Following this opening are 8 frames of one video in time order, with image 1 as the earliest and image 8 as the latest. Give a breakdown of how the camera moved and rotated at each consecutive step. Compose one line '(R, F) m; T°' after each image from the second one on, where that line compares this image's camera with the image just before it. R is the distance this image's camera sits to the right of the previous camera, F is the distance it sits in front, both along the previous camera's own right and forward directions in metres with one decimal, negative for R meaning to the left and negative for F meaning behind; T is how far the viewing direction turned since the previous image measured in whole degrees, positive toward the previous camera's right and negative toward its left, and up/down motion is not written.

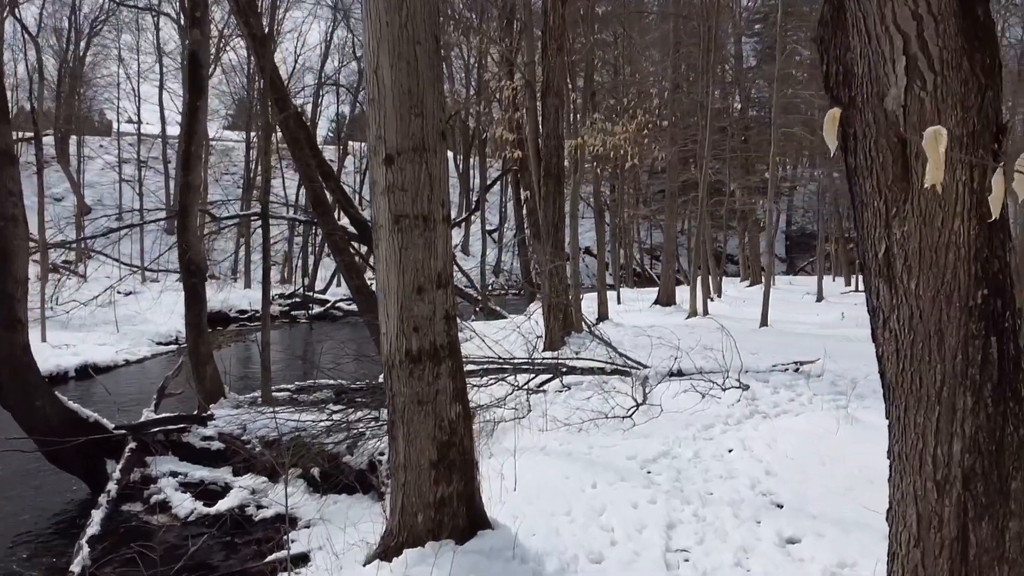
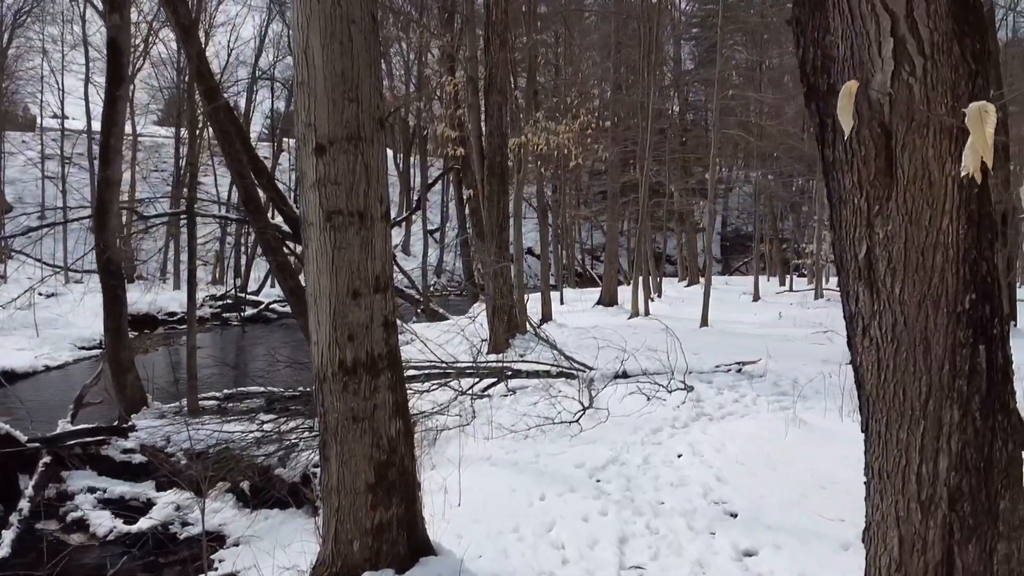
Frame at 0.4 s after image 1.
(0.0, +0.2) m; +4°
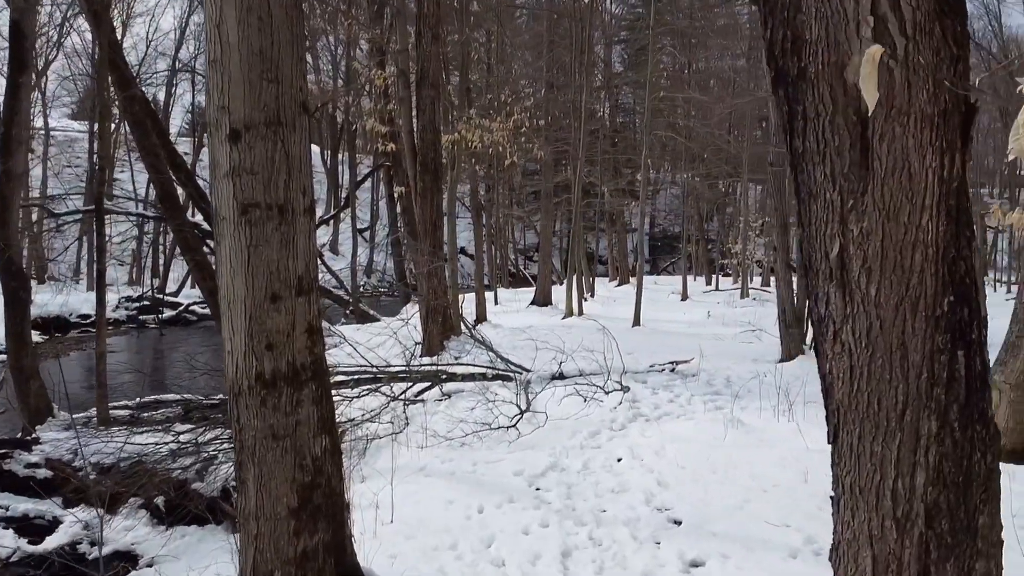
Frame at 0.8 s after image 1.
(0.0, +0.2) m; +5°
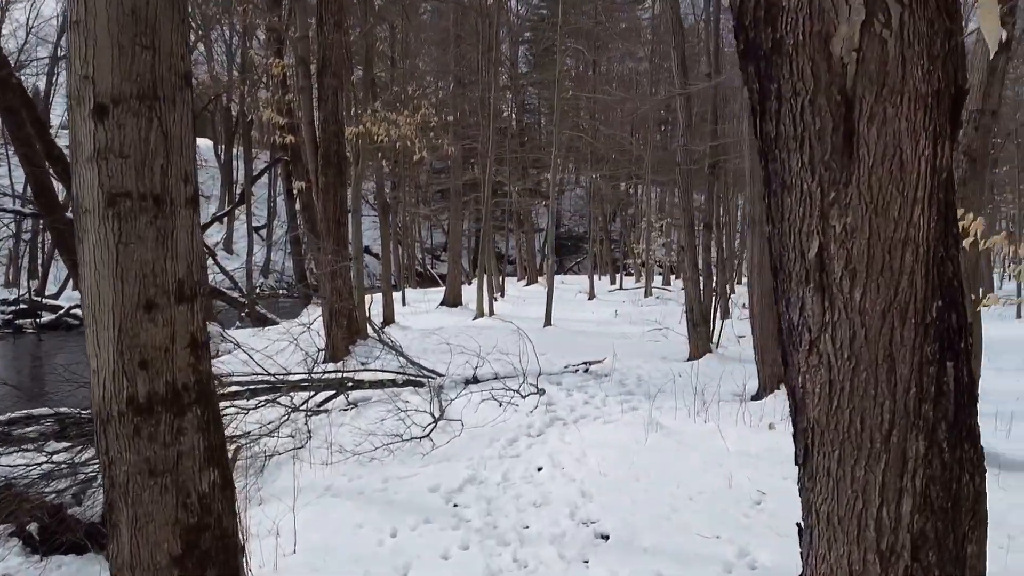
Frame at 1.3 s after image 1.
(-0.1, +0.3) m; +7°
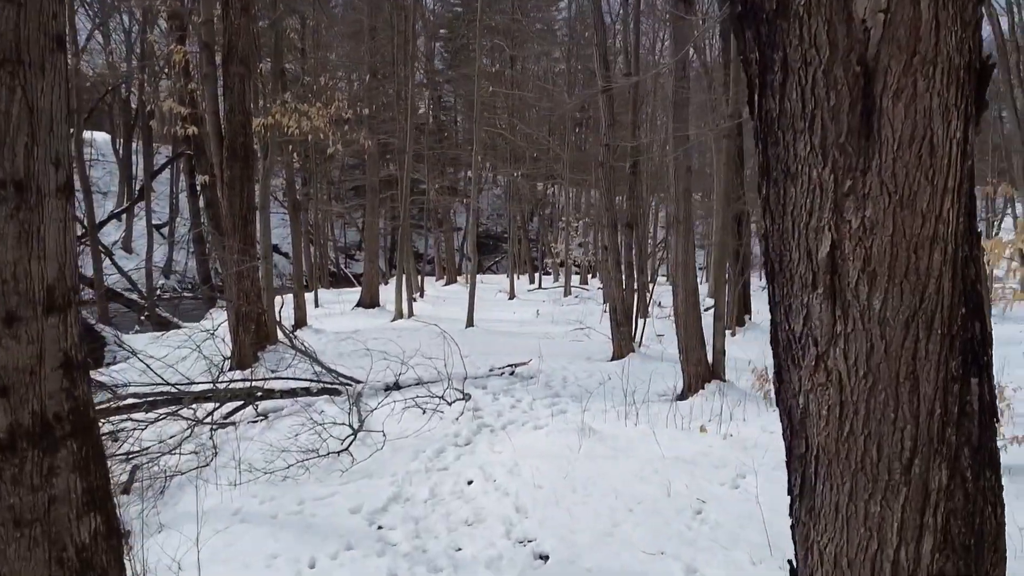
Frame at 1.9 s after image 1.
(-0.1, +0.3) m; +6°
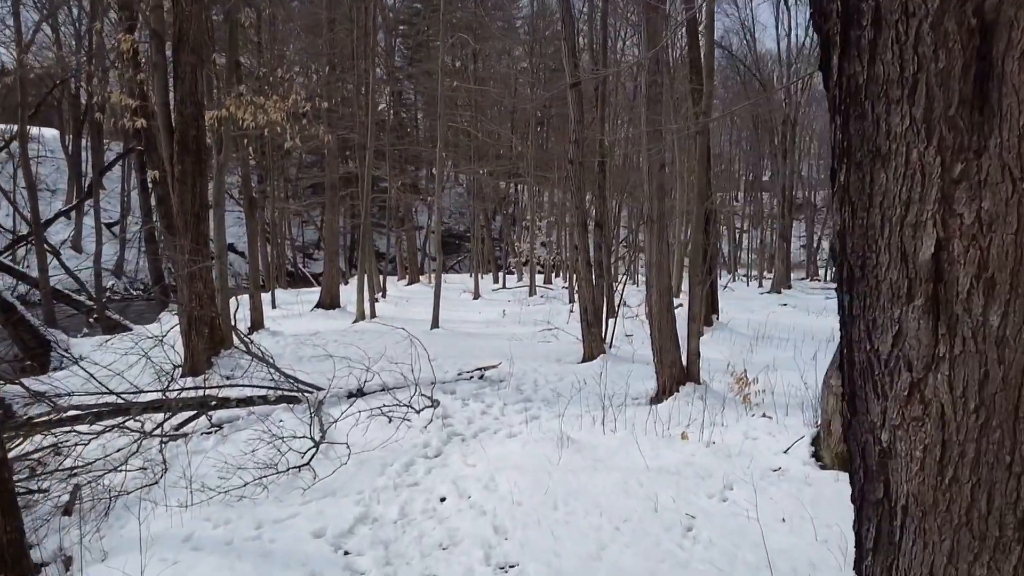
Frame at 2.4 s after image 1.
(-0.1, +0.3) m; +3°
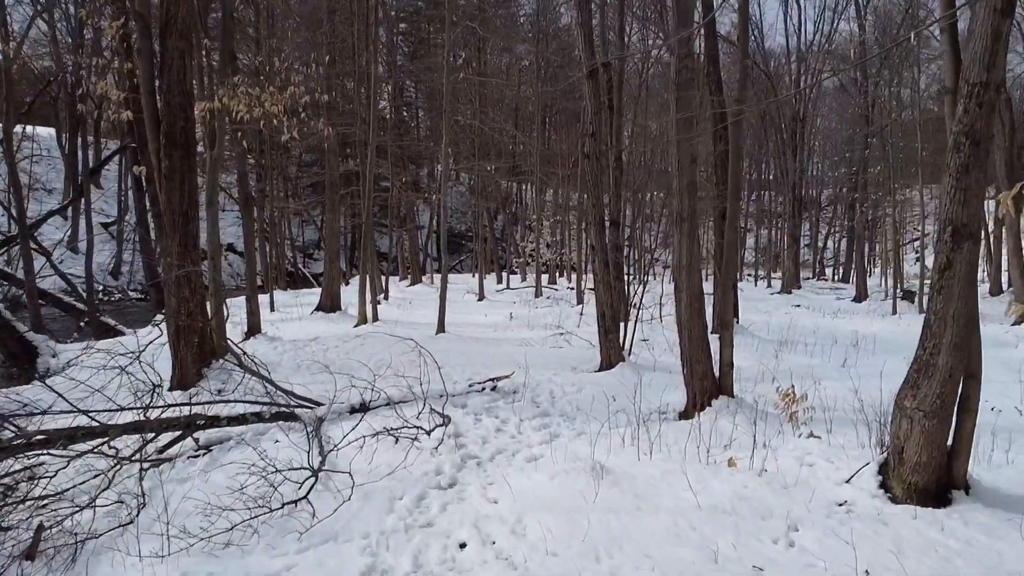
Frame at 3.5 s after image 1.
(-0.1, +0.6) m; 0°
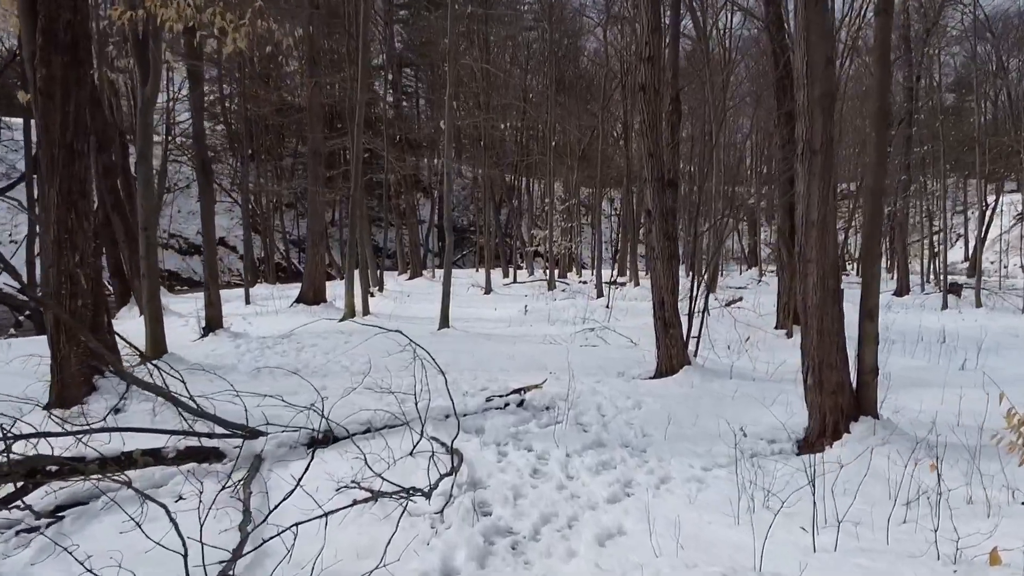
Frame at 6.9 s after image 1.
(-0.2, +2.2) m; 0°
